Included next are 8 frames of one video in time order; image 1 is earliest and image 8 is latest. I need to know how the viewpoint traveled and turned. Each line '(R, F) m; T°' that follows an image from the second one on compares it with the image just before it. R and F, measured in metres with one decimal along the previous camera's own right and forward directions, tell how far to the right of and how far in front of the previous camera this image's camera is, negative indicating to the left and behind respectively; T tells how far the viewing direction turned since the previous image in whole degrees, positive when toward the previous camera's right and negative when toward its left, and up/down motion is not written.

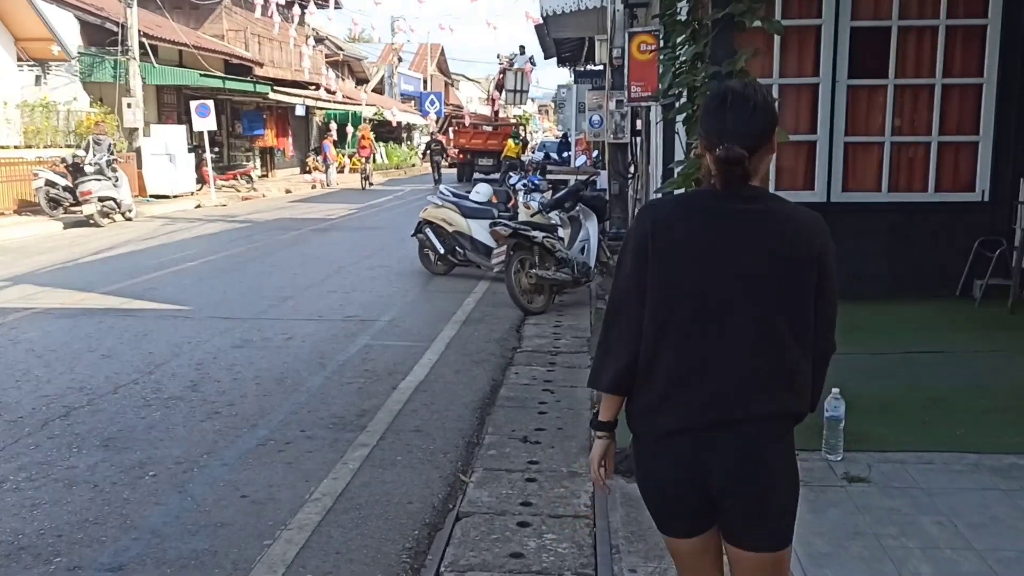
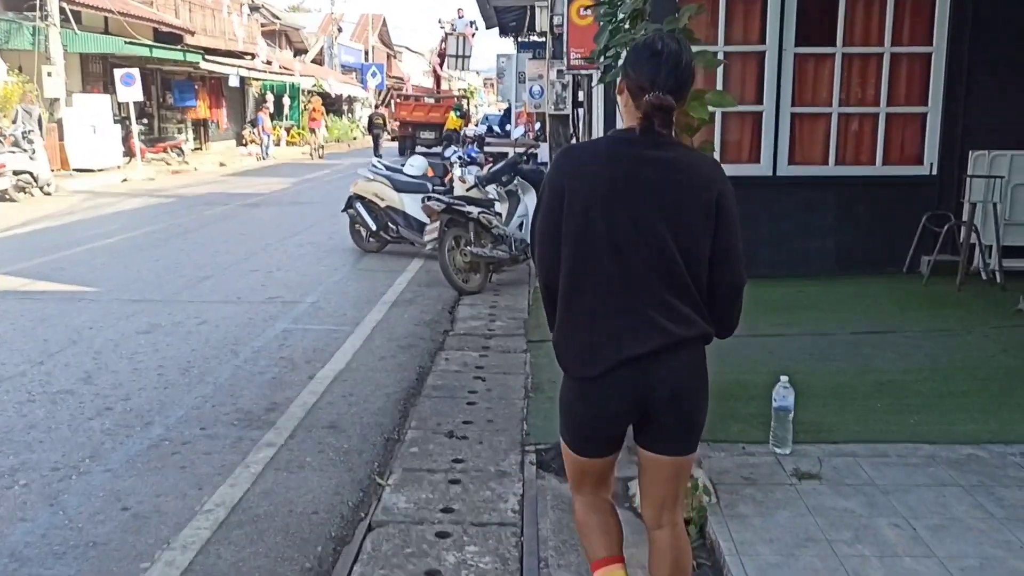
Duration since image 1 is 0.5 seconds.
(+0.1, +0.5) m; +3°
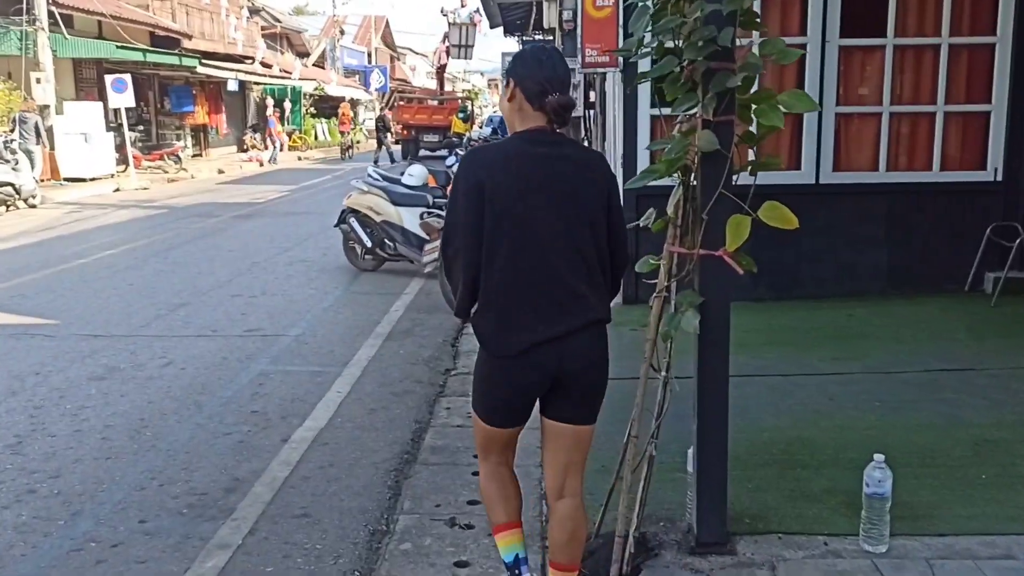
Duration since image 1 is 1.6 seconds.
(0.0, +1.0) m; 0°
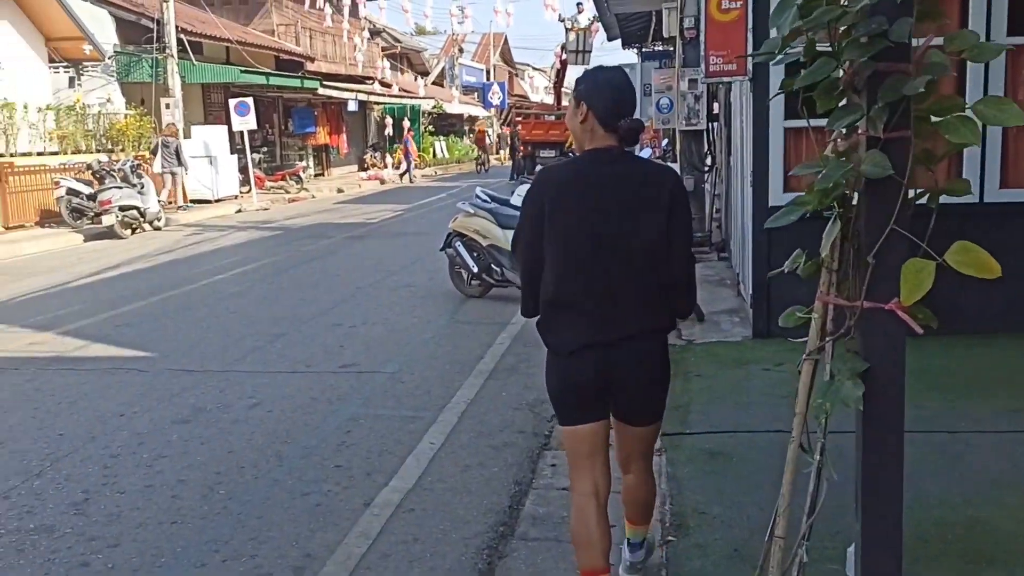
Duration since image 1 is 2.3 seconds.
(0.0, +0.7) m; -7°
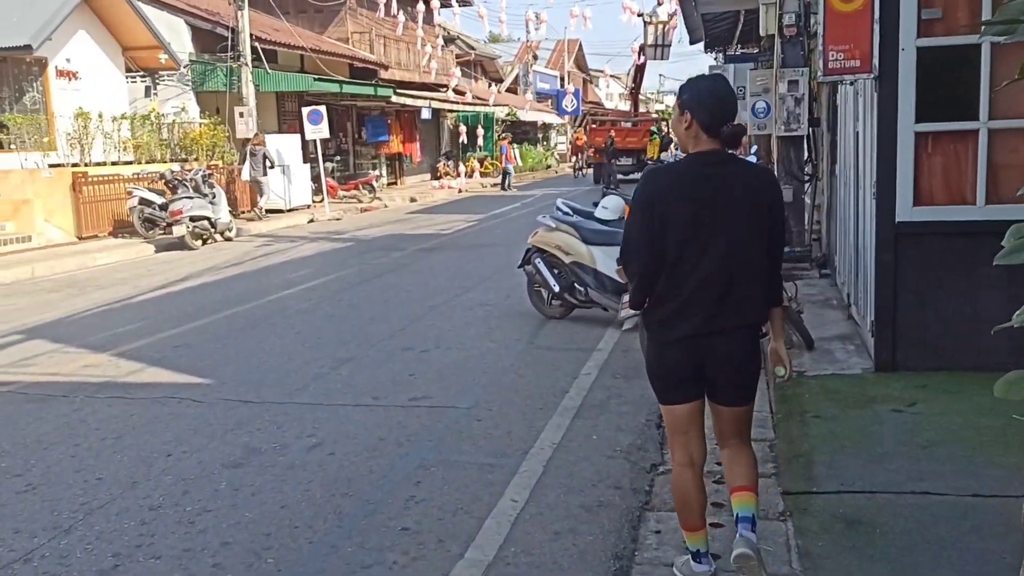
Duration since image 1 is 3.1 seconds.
(-0.1, +0.7) m; -4°
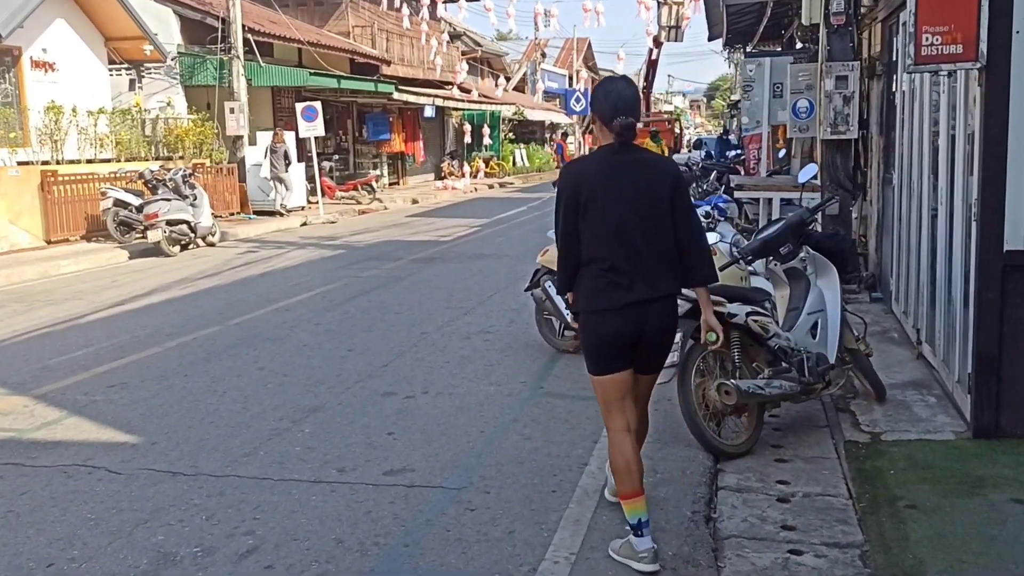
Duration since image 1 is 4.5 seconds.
(0.0, +1.4) m; 0°
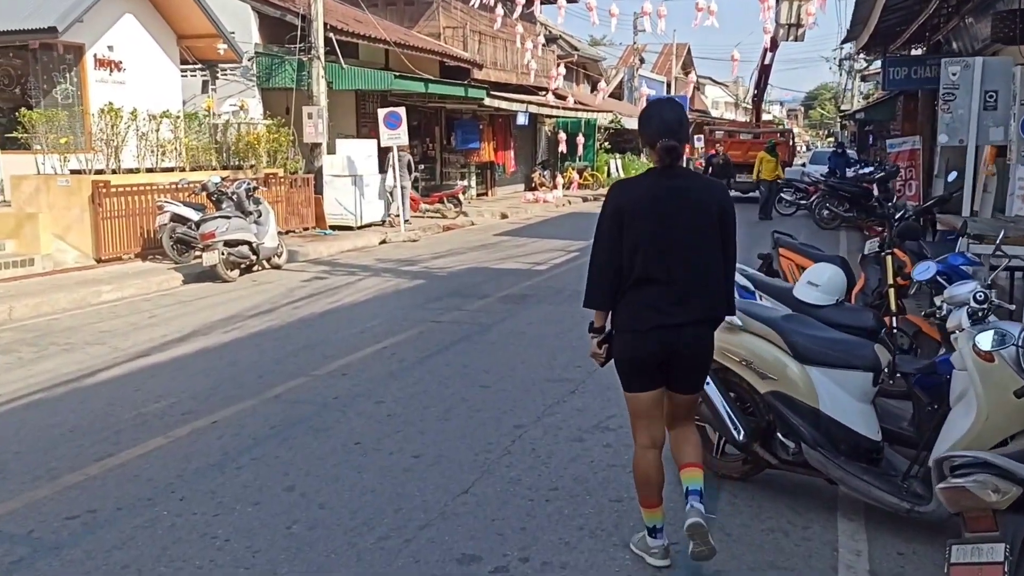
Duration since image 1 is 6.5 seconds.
(-0.3, +2.2) m; -5°
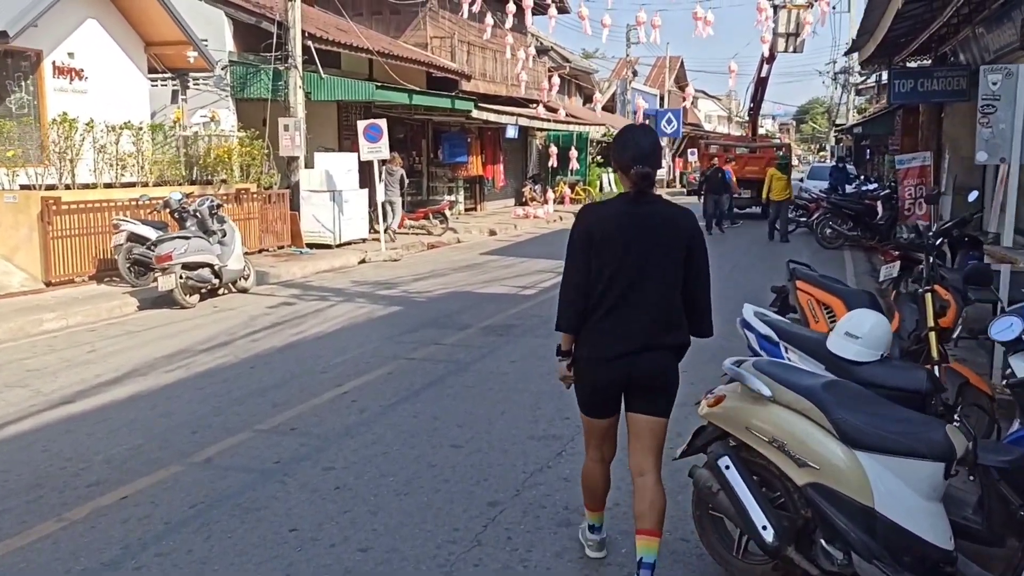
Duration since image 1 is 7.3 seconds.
(+0.1, +1.0) m; 0°
